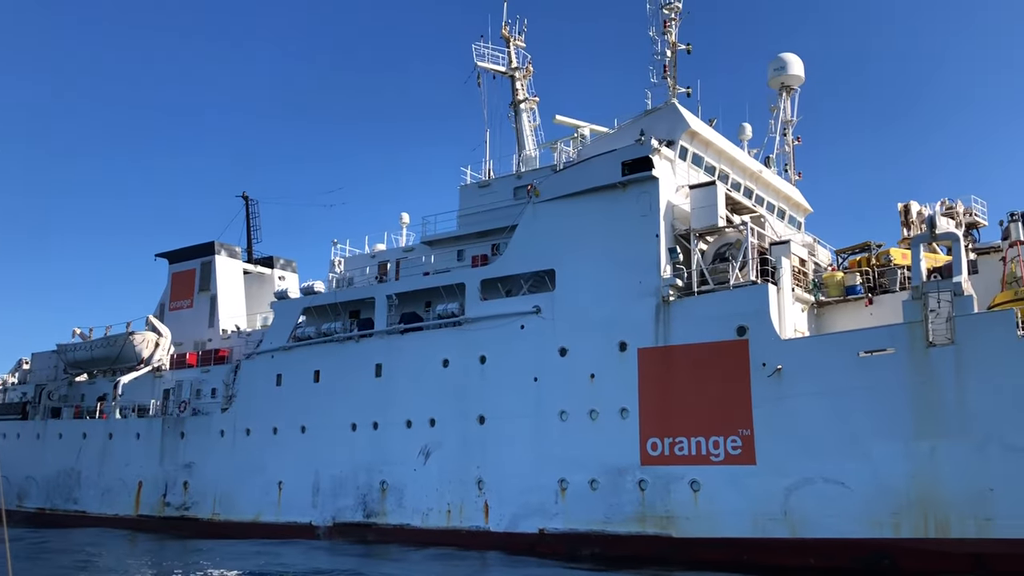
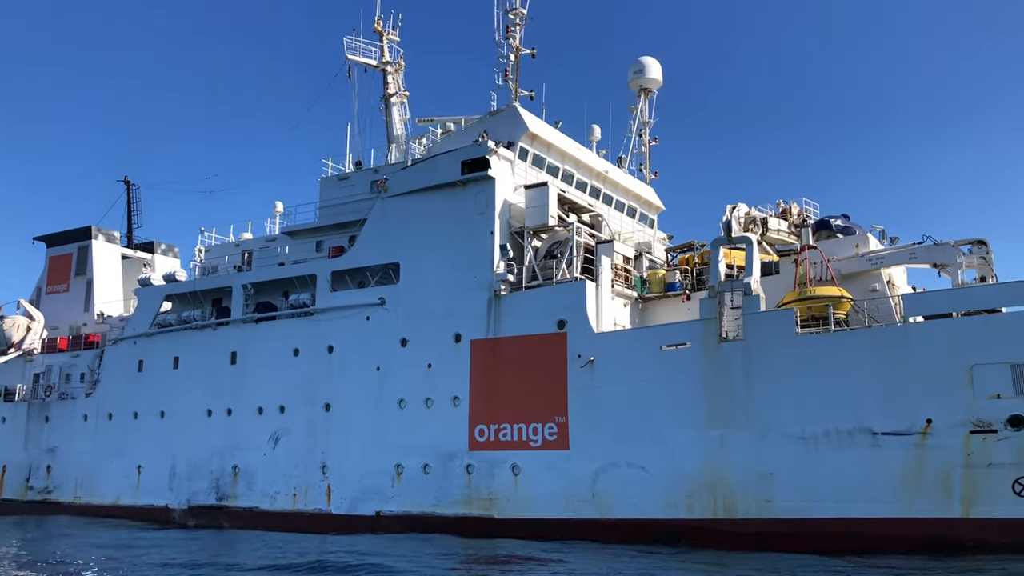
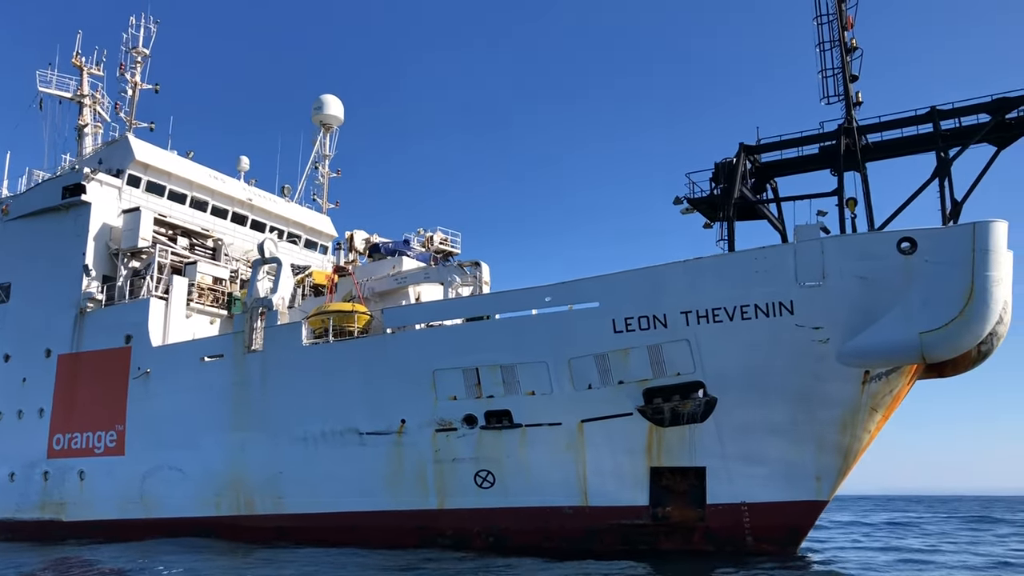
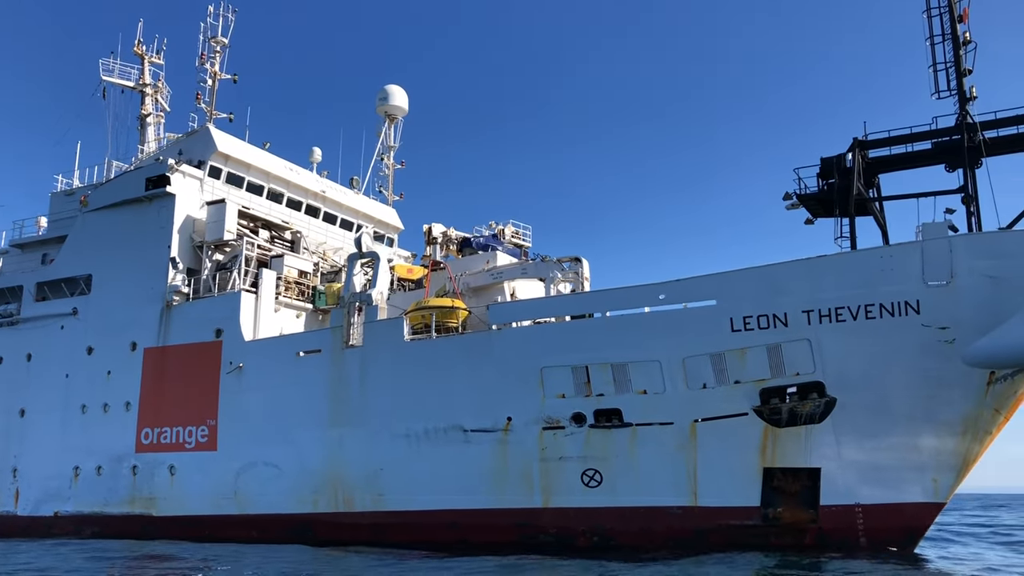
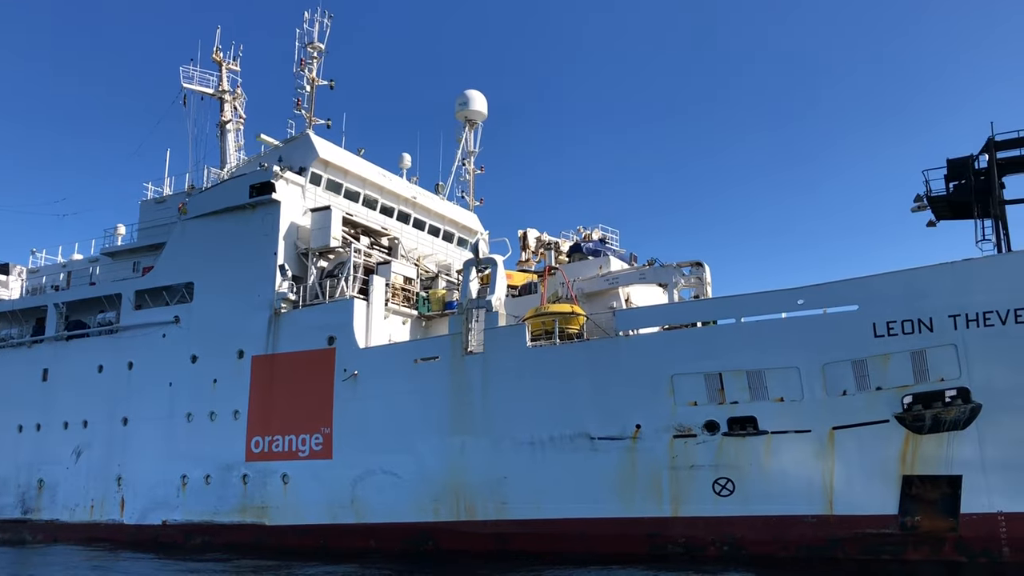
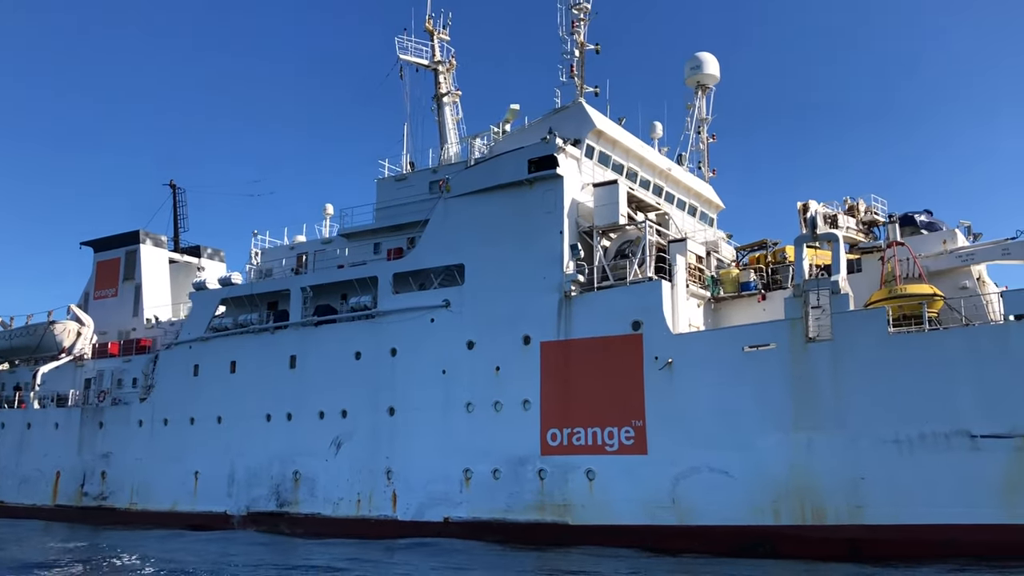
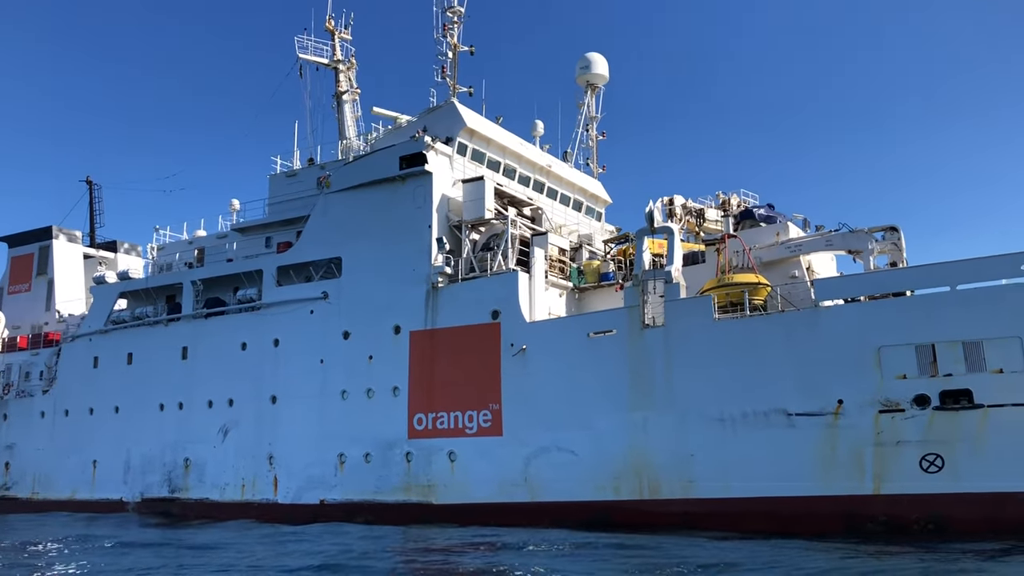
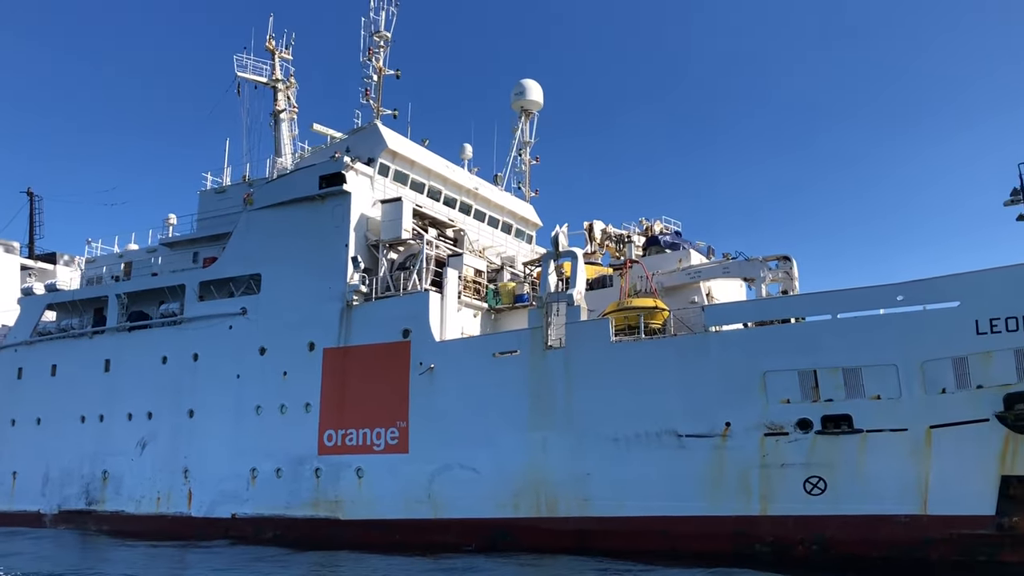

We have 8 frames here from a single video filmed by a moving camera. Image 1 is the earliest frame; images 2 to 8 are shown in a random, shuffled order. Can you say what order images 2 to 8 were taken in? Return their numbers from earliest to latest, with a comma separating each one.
6, 2, 7, 8, 5, 4, 3
